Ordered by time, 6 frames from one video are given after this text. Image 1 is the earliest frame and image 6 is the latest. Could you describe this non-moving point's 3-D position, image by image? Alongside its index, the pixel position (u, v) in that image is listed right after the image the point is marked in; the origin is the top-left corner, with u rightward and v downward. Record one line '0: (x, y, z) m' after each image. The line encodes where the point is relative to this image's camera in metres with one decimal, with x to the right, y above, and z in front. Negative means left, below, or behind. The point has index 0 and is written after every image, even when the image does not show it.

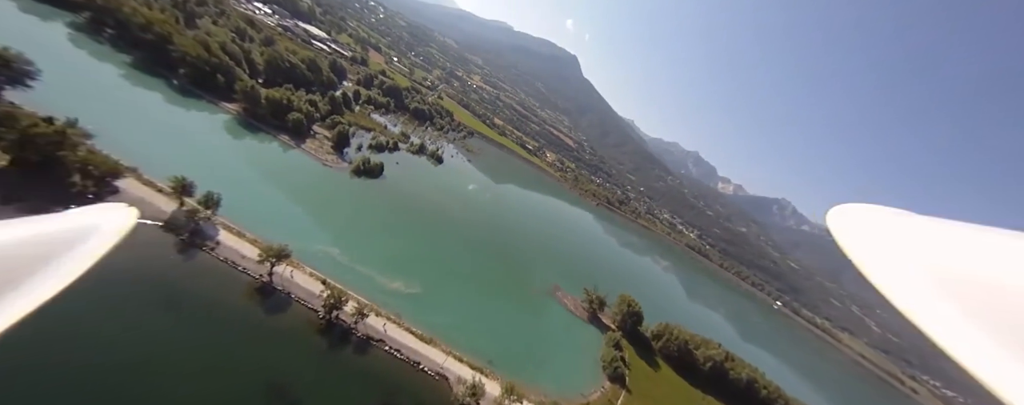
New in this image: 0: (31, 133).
0: (-32.8, +4.7, +19.8) m
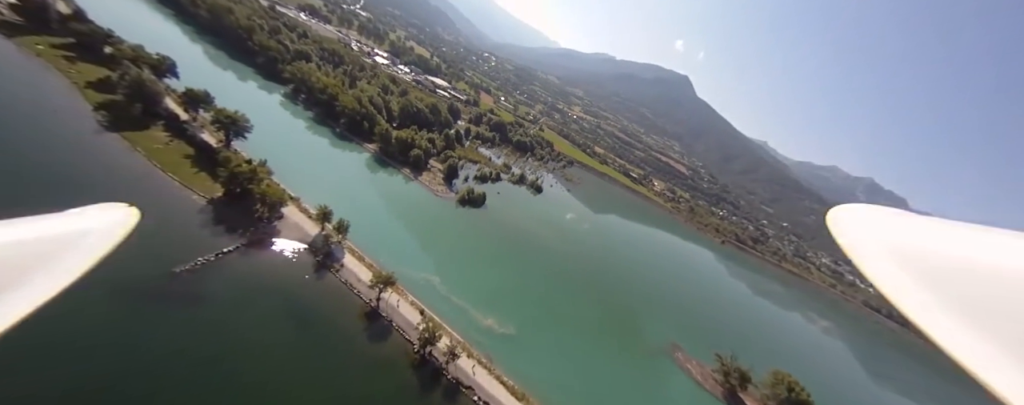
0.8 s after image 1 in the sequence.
0: (-24.6, +2.7, +26.1) m
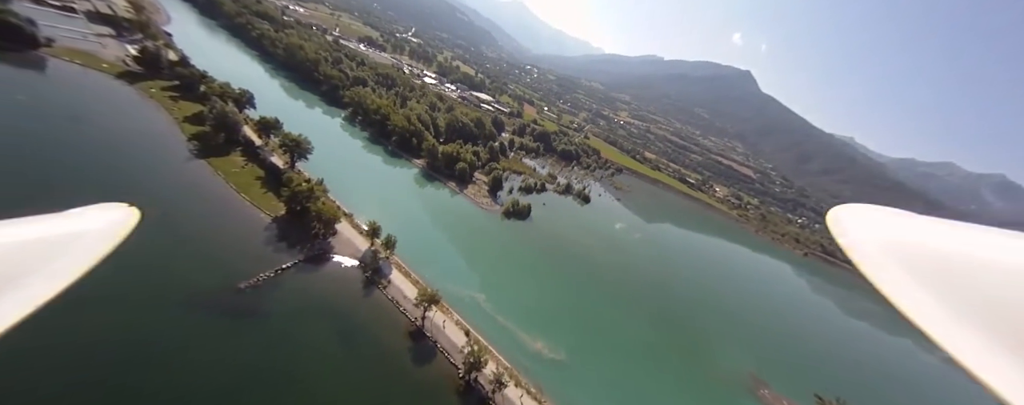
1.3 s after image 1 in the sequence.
0: (-20.4, +1.1, +27.6) m
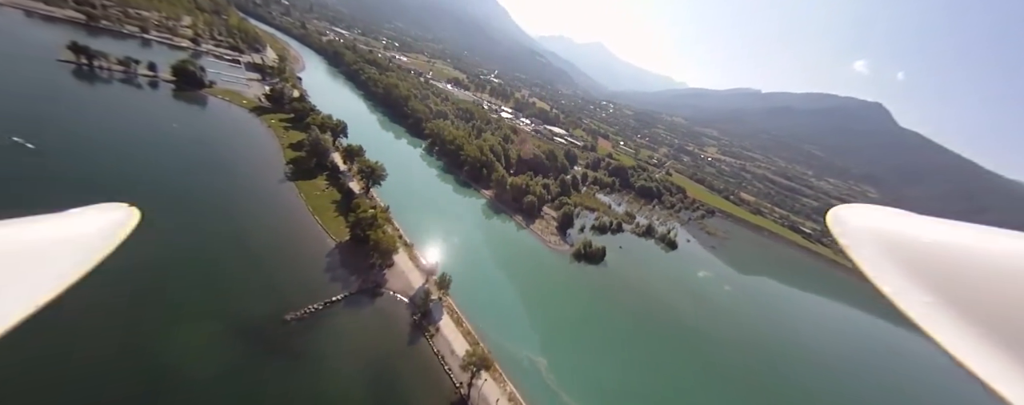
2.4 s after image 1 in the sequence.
0: (-13.9, -1.4, +26.8) m
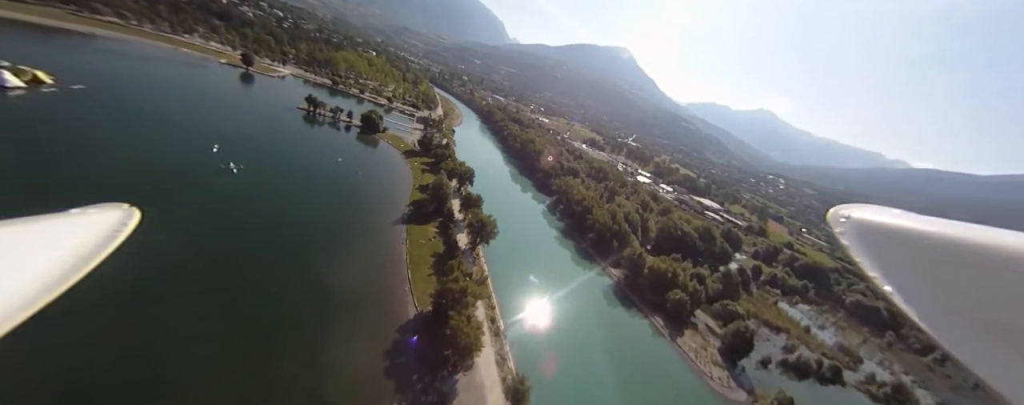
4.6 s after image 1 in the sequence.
0: (-4.4, -5.9, +20.6) m
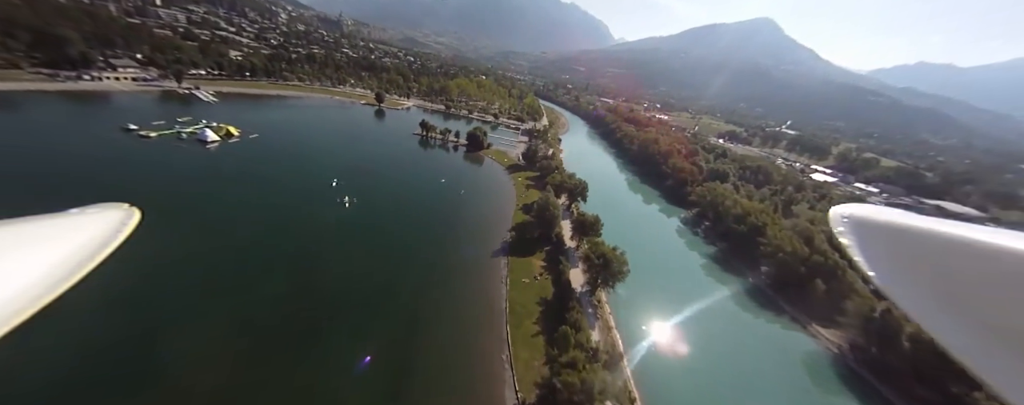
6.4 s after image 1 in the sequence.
0: (+2.4, -7.6, +13.4) m
